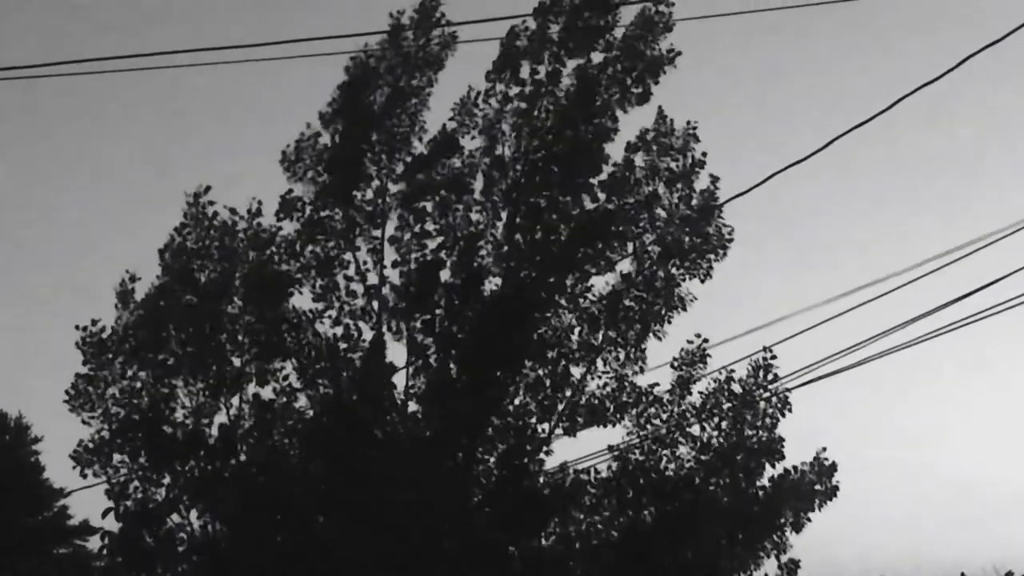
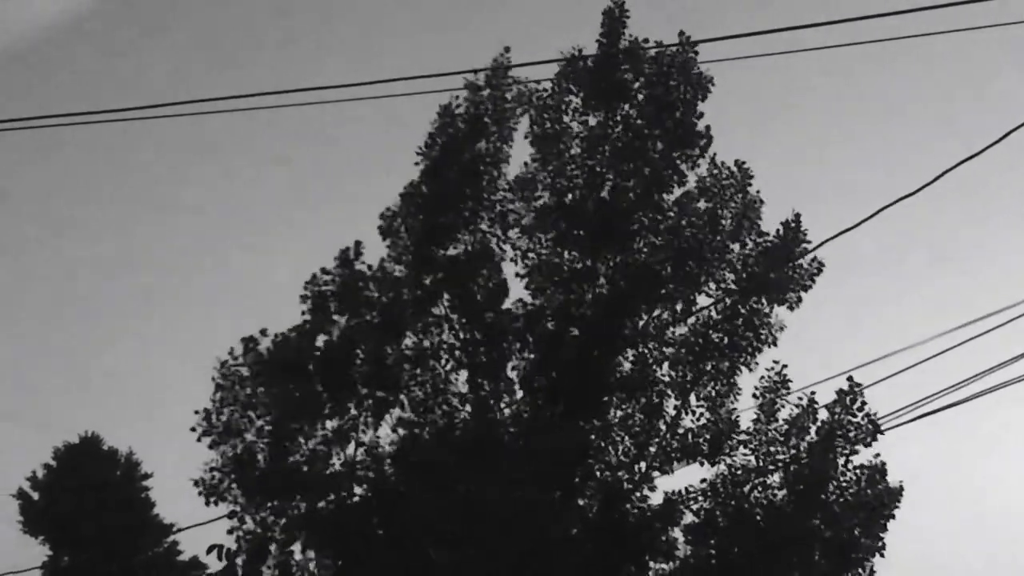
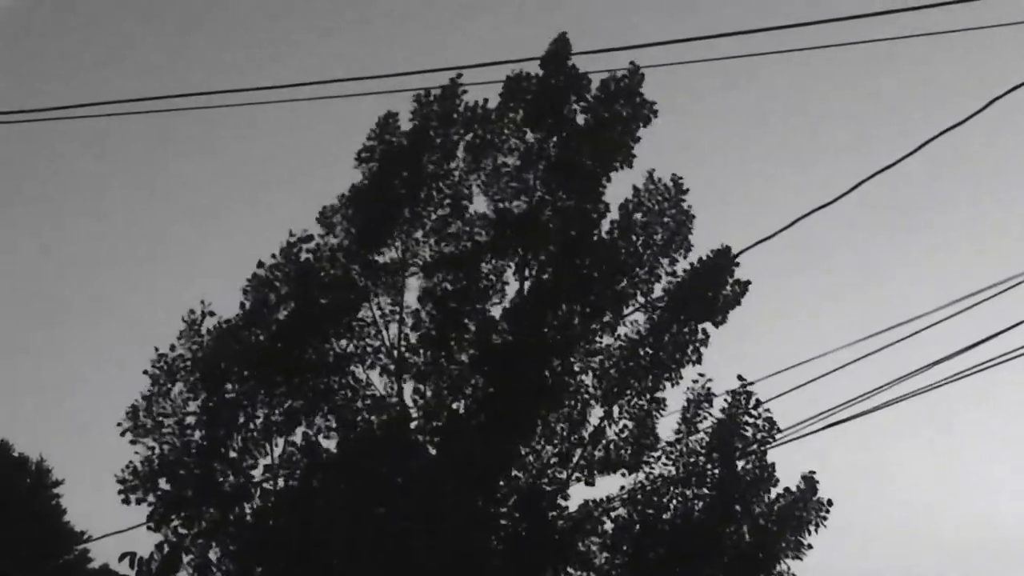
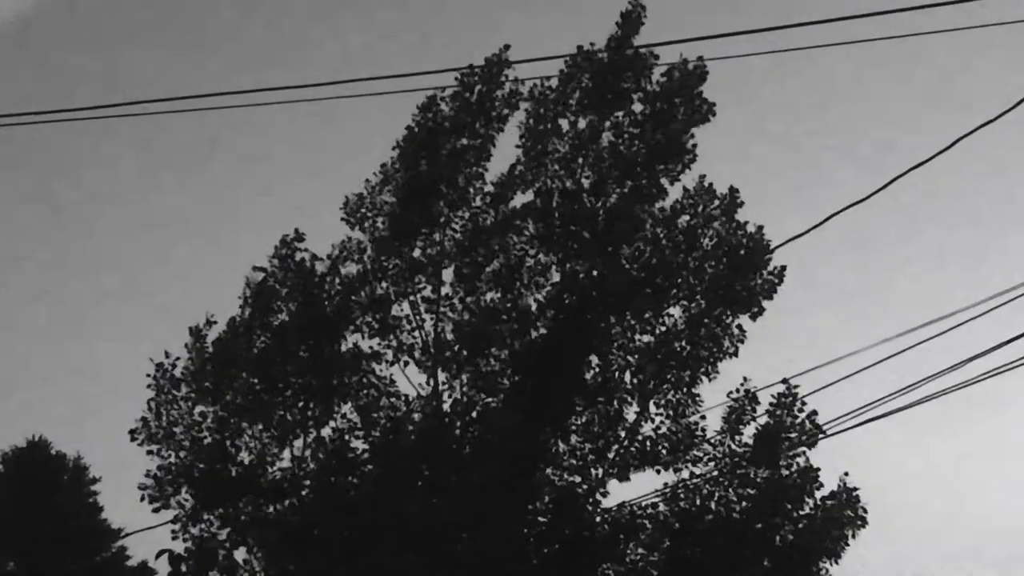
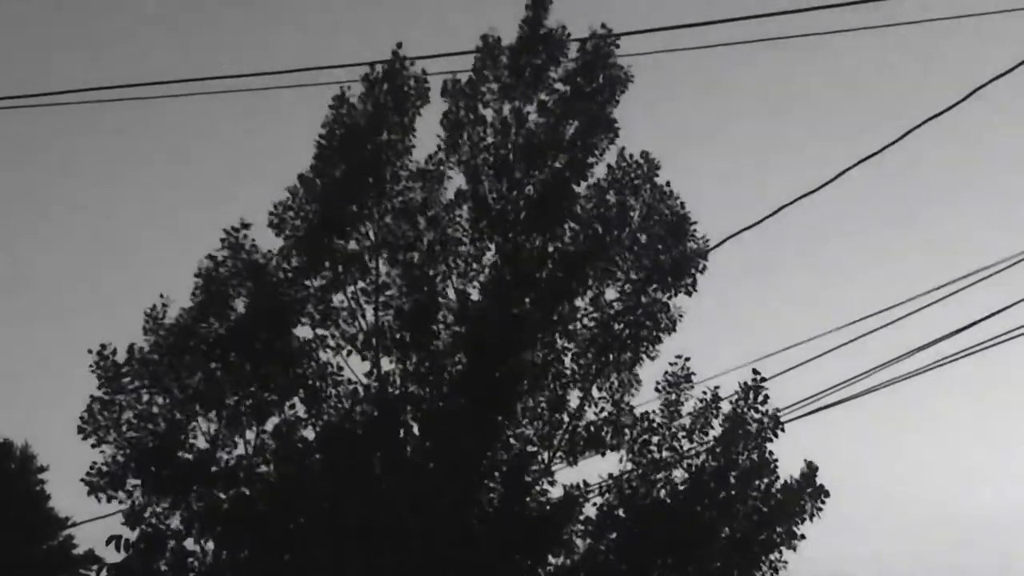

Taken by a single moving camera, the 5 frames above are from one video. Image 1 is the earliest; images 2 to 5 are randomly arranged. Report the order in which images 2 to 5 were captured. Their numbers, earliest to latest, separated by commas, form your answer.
5, 3, 4, 2
